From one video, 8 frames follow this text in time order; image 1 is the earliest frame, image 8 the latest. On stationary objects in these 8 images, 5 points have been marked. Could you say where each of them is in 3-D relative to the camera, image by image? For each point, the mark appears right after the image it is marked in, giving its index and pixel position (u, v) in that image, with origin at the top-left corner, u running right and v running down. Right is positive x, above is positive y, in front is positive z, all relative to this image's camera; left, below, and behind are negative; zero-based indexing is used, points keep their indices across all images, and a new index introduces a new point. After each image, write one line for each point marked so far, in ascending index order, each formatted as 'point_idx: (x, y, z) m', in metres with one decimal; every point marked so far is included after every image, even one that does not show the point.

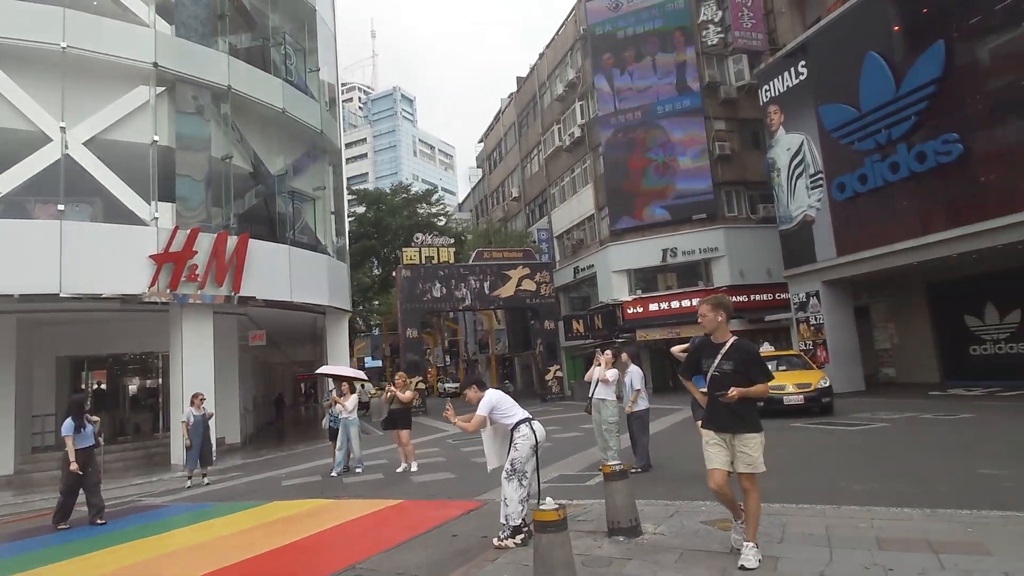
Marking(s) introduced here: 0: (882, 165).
0: (+10.1, +3.4, +16.8) m
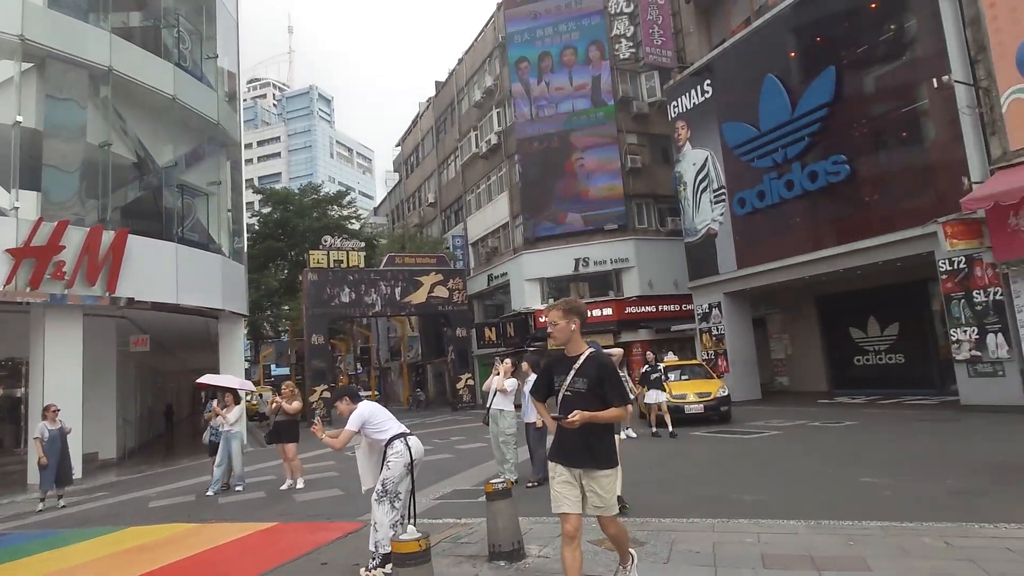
0: (+7.6, +3.0, +17.6) m
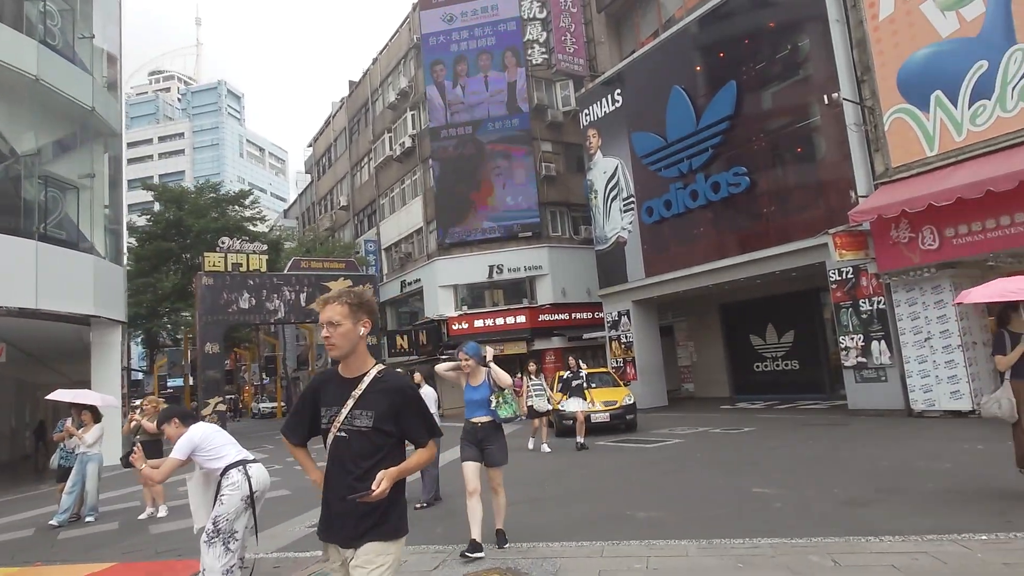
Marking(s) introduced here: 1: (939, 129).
0: (+5.0, +2.8, +18.0) m
1: (+8.5, +3.2, +12.3) m
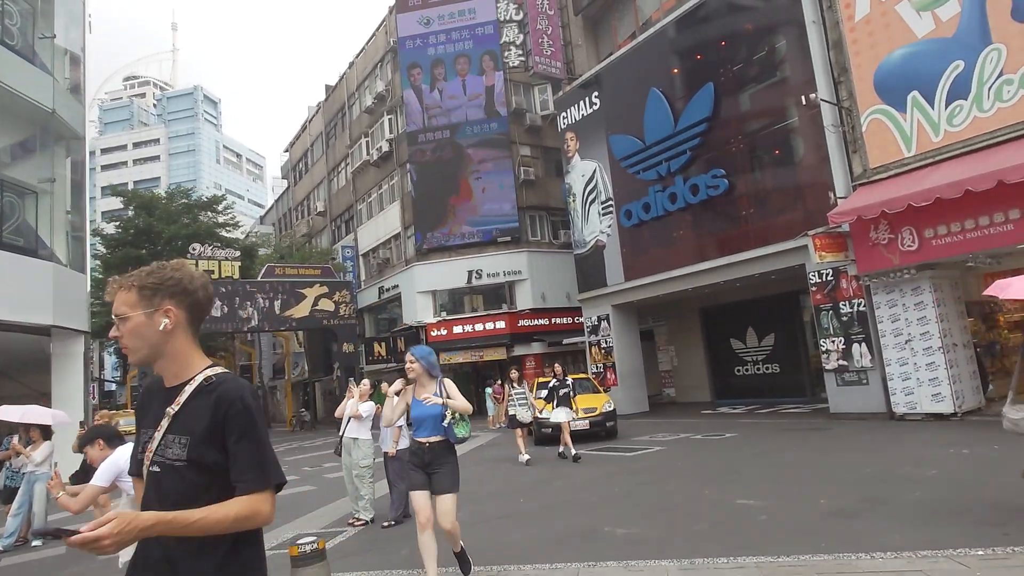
0: (+4.3, +2.7, +17.8) m
1: (+8.0, +3.2, +12.2) m
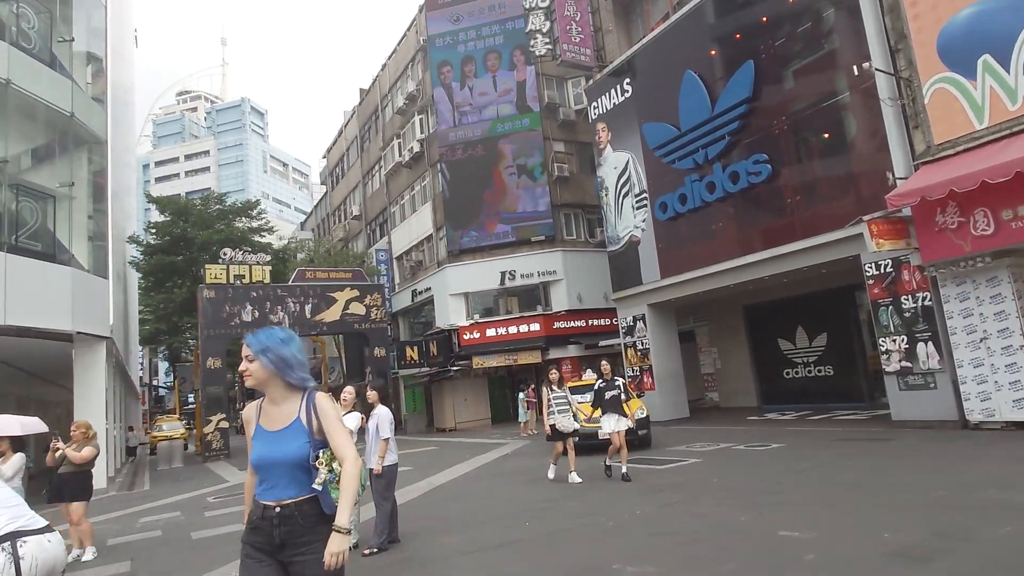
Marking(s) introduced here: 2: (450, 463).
0: (+5.0, +2.7, +16.6) m
1: (+8.3, +3.3, +10.8) m
2: (-1.4, -4.0, +14.2) m
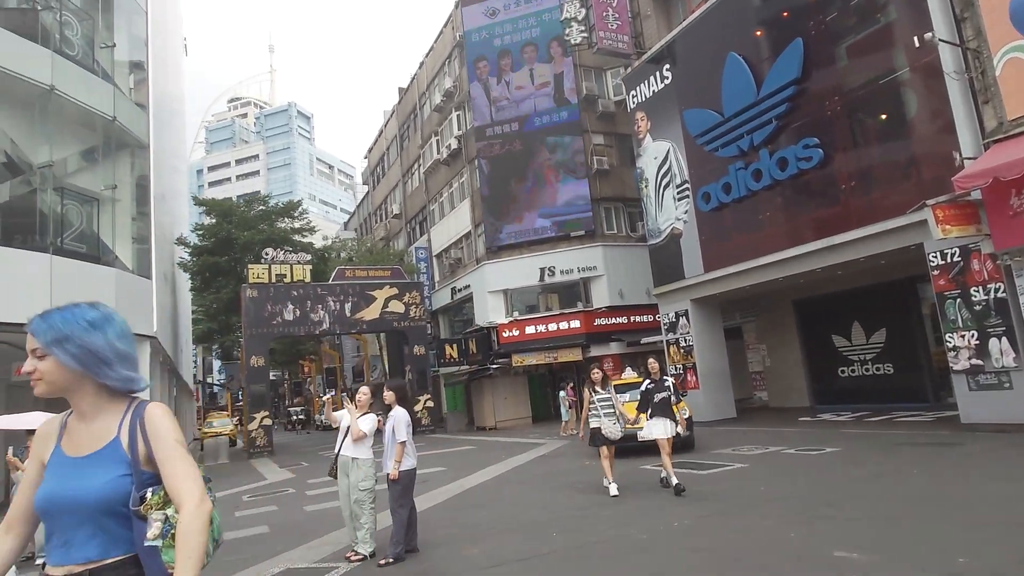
0: (+5.9, +2.9, +15.7) m
1: (+8.8, +3.5, +9.7) m
2: (-0.6, -3.9, +13.8) m
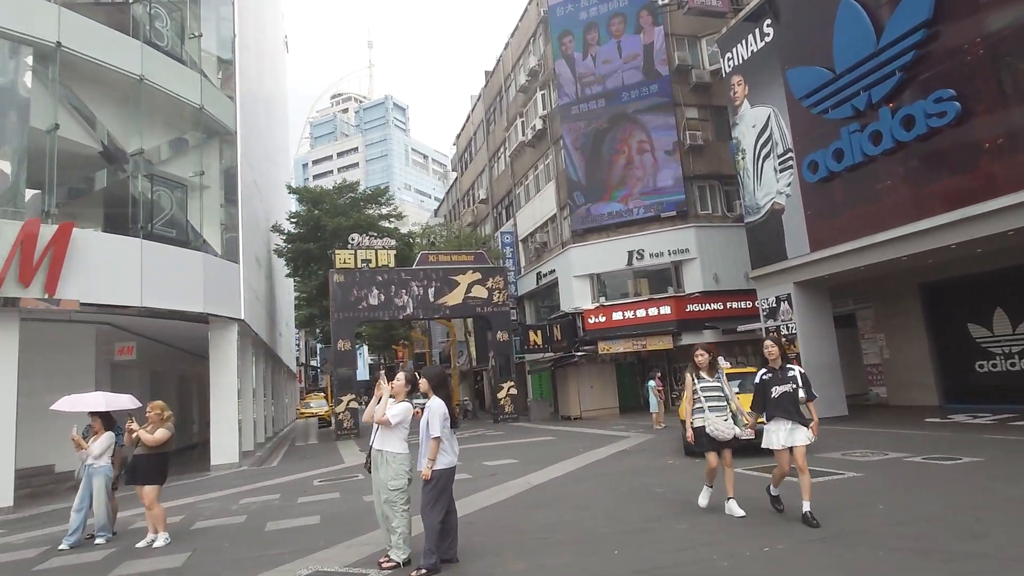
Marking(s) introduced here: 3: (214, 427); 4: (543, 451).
0: (+7.7, +3.3, +13.7) m
1: (+9.7, +3.8, +7.3) m
2: (+1.0, -3.5, +13.0) m
3: (-8.1, -3.8, +16.8) m
4: (+0.7, -3.8, +14.4) m
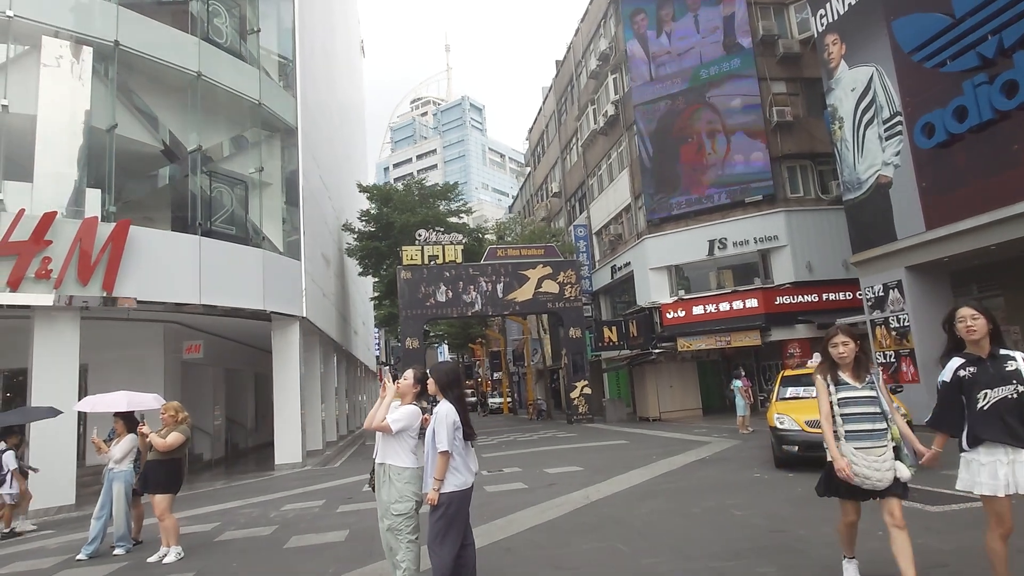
0: (+8.9, +3.6, +11.5) m
1: (+9.9, +4.1, +4.9) m
2: (+2.2, -3.3, +11.7) m
3: (-6.3, -3.7, +16.7) m
4: (+2.1, -3.6, +13.1) m
